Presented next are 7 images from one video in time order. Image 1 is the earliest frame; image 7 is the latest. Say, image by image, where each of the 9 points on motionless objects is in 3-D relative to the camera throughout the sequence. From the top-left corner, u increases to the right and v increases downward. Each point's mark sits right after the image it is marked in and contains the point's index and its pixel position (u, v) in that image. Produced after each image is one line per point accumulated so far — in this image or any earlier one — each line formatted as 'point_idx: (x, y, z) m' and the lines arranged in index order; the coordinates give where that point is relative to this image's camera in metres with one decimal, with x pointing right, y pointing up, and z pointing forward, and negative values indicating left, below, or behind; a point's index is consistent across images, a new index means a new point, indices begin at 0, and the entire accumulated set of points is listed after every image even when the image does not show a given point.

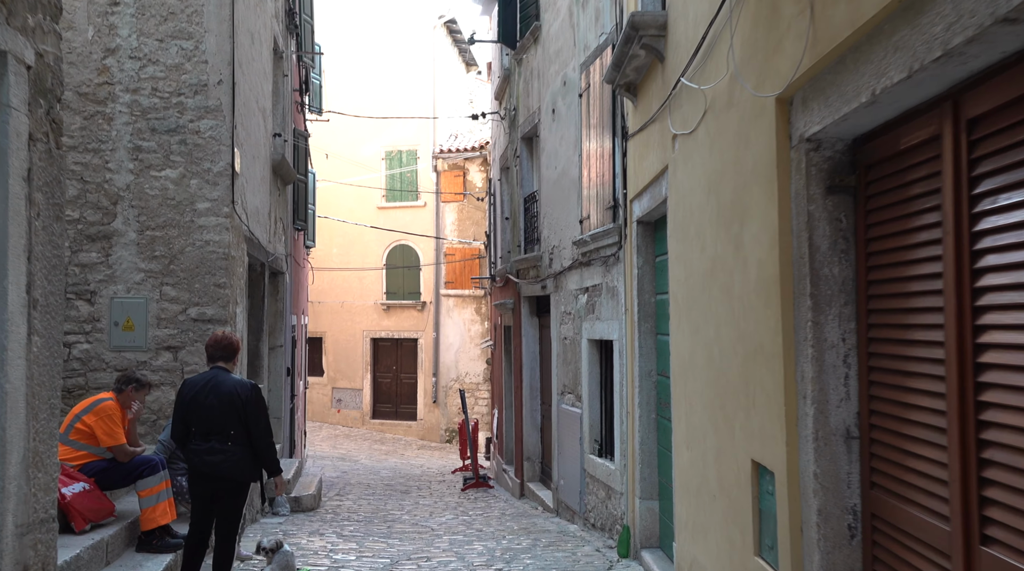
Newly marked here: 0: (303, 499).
0: (-2.0, -2.0, +10.0) m
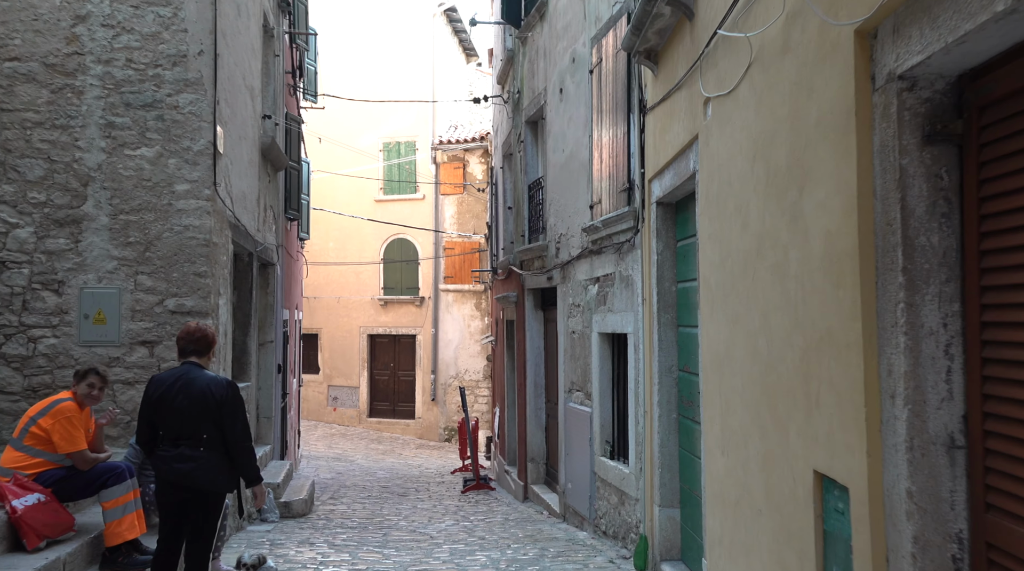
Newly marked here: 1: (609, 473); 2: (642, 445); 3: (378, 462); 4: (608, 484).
0: (-2.0, -1.9, +9.4) m
1: (+0.7, -1.3, +7.4) m
2: (+0.8, -1.0, +6.5) m
3: (-2.2, -3.0, +17.7) m
4: (+0.7, -1.4, +7.5) m
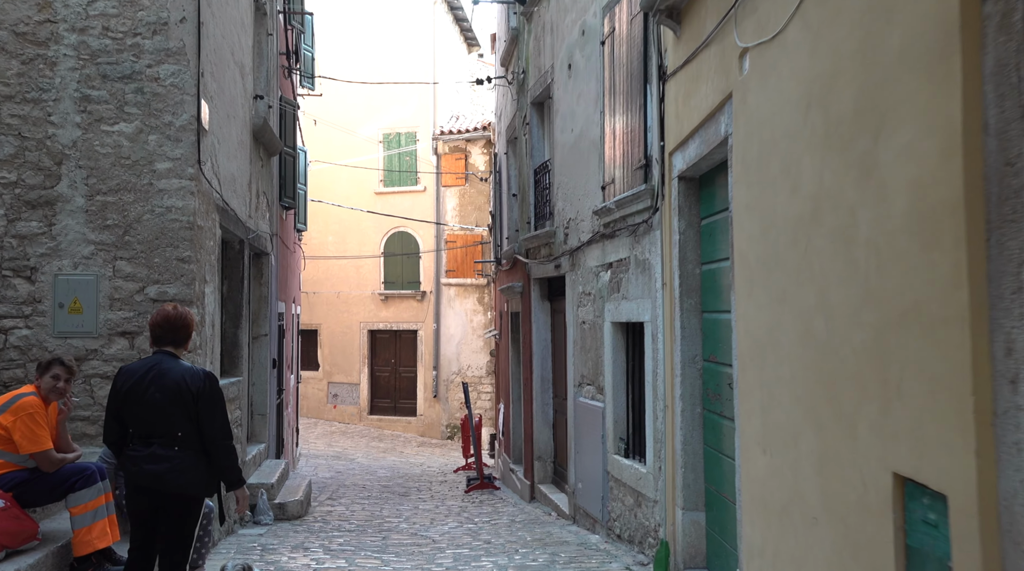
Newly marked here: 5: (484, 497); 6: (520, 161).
0: (-1.9, -1.9, +8.9) m
1: (+0.7, -1.2, +6.9) m
2: (+0.9, -0.9, +6.0) m
3: (-2.2, -2.9, +17.2) m
4: (+0.7, -1.3, +7.0) m
5: (-0.3, -2.3, +11.3) m
6: (+0.1, +1.3, +11.0) m
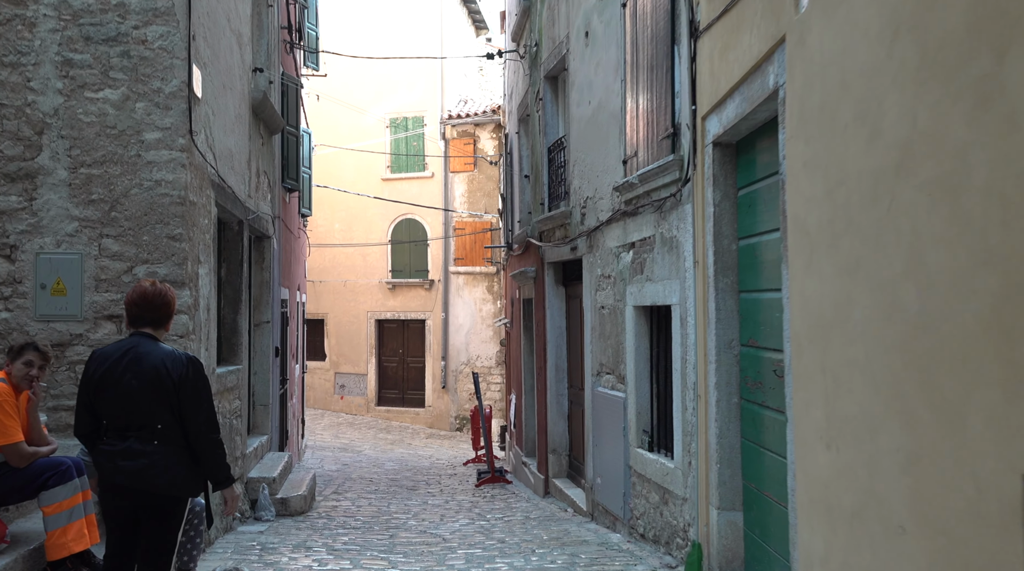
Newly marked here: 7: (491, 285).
0: (-1.8, -1.7, +8.5) m
1: (+0.8, -1.1, +6.5) m
2: (+1.0, -0.8, +5.5) m
3: (-2.0, -2.7, +16.8) m
4: (+0.8, -1.2, +6.5) m
5: (-0.2, -2.1, +10.9) m
6: (+0.2, +1.5, +10.5) m
7: (-0.4, 0.0, +20.0) m
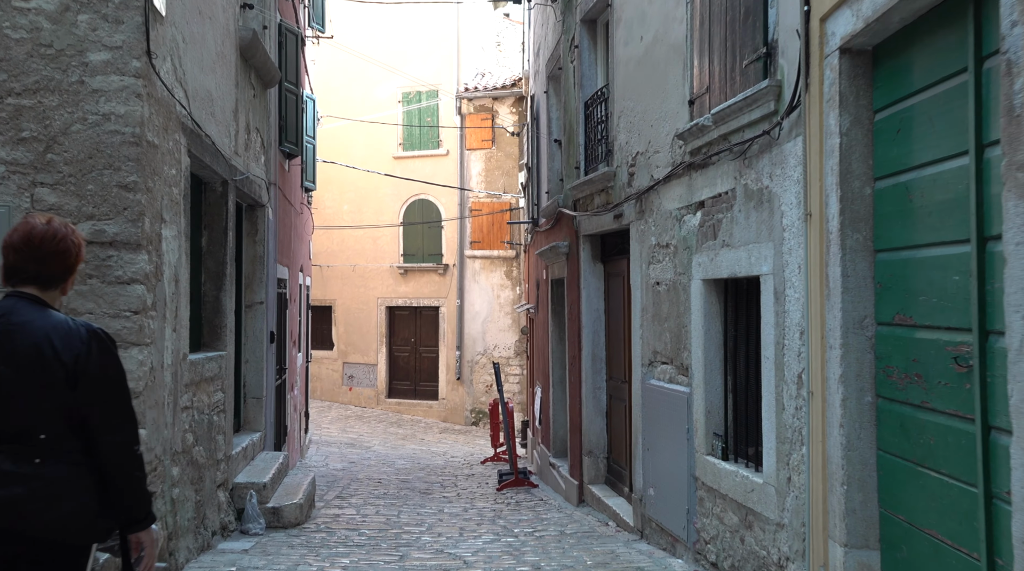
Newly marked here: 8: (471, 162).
0: (-1.6, -1.5, +7.2) m
1: (+1.0, -1.0, +5.1) m
2: (+1.2, -0.6, +4.2) m
3: (-1.7, -2.4, +15.5) m
4: (+1.0, -1.0, +5.2) m
5: (+0.1, -1.9, +9.6) m
6: (+0.5, +1.6, +9.2) m
7: (0.0, +0.3, +18.7) m
8: (-0.7, +2.3, +19.2) m
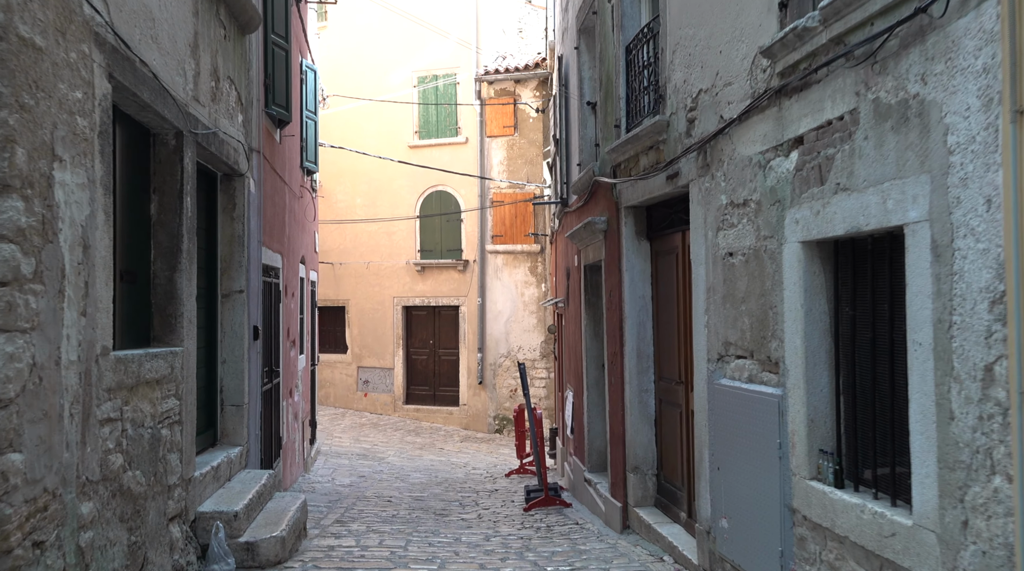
0: (-1.4, -1.4, +5.8) m
1: (+1.2, -0.8, +3.7) m
2: (+1.2, -0.5, +2.8) m
3: (-1.3, -2.3, +14.1) m
4: (+1.2, -0.9, +3.7) m
5: (+0.3, -1.8, +8.2) m
6: (+0.7, +1.8, +7.8) m
7: (+0.4, +0.3, +17.3) m
8: (-0.3, +2.3, +17.8) m
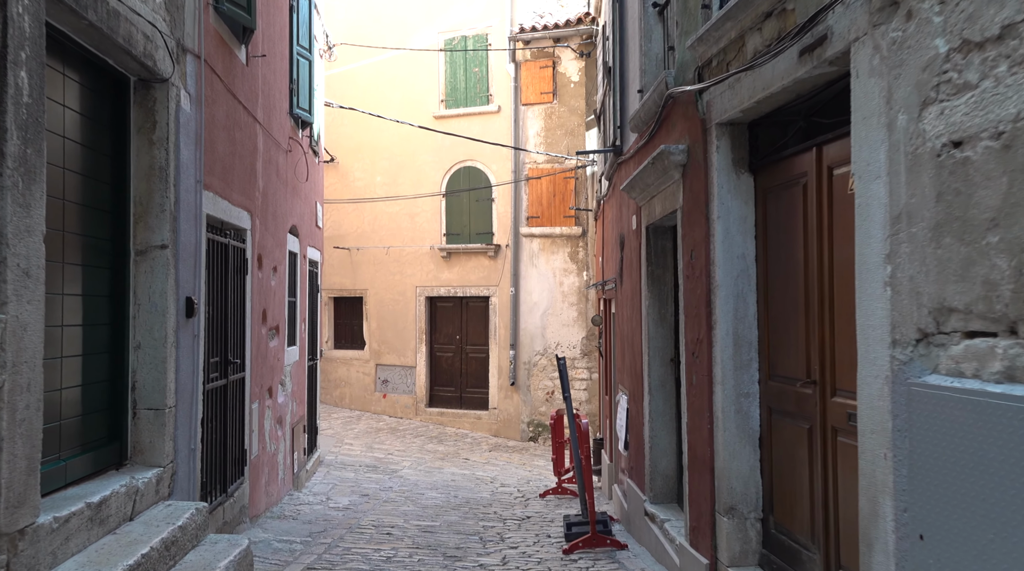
0: (-1.3, -1.2, +3.6) m
1: (+1.2, -0.6, +1.4) m
2: (+1.3, -0.3, +0.5) m
3: (-0.9, -2.1, +11.9) m
4: (+1.2, -0.7, +1.4) m
5: (+0.5, -1.6, +5.9) m
6: (+0.9, +2.0, +5.5) m
7: (+0.9, +0.5, +15.0) m
8: (+0.2, +2.5, +15.5) m
